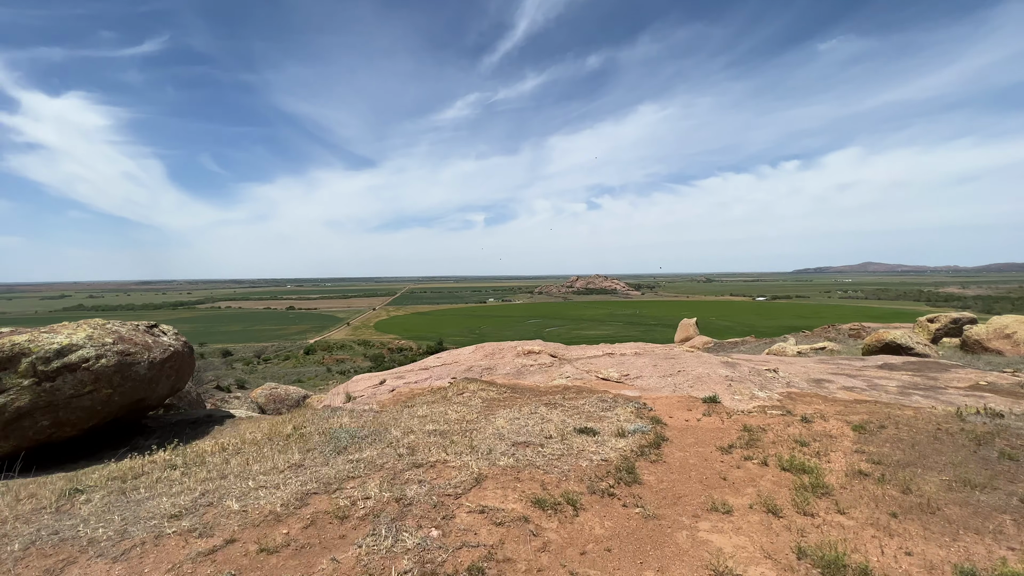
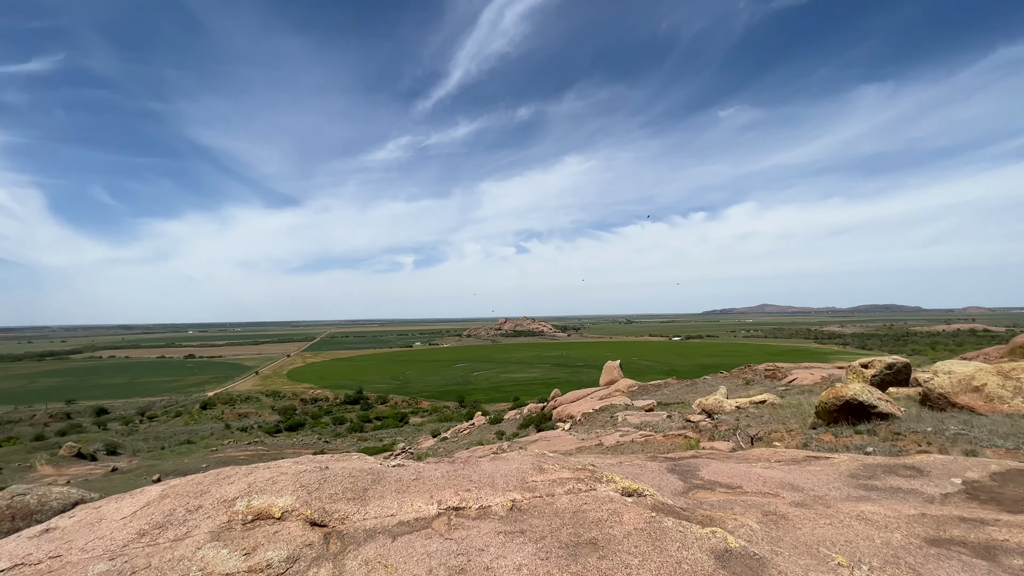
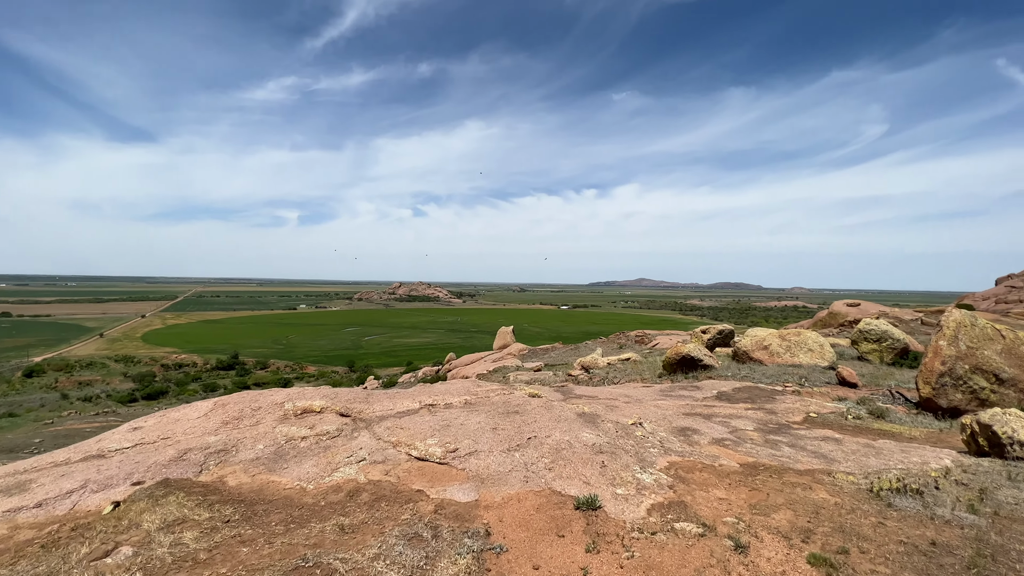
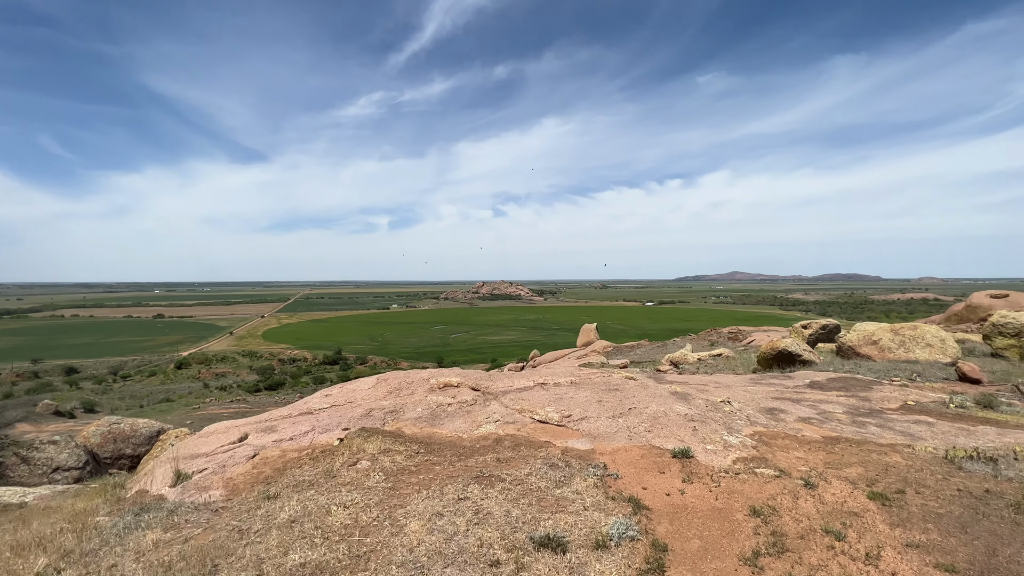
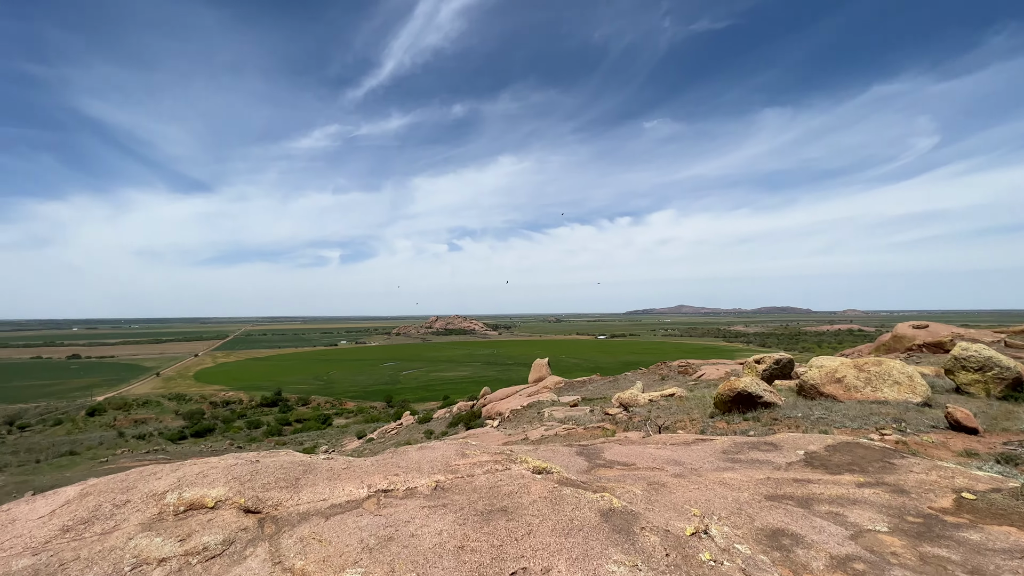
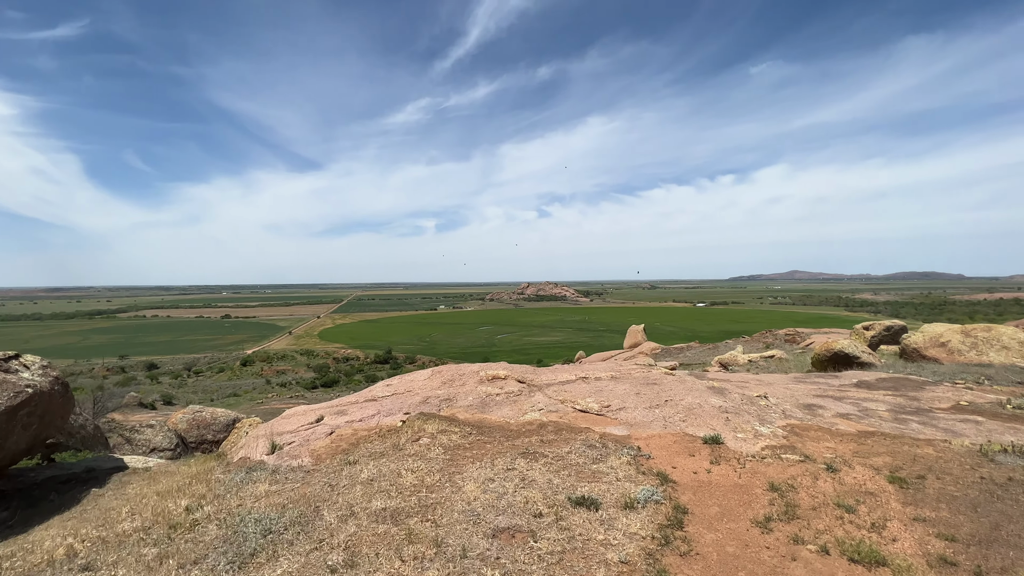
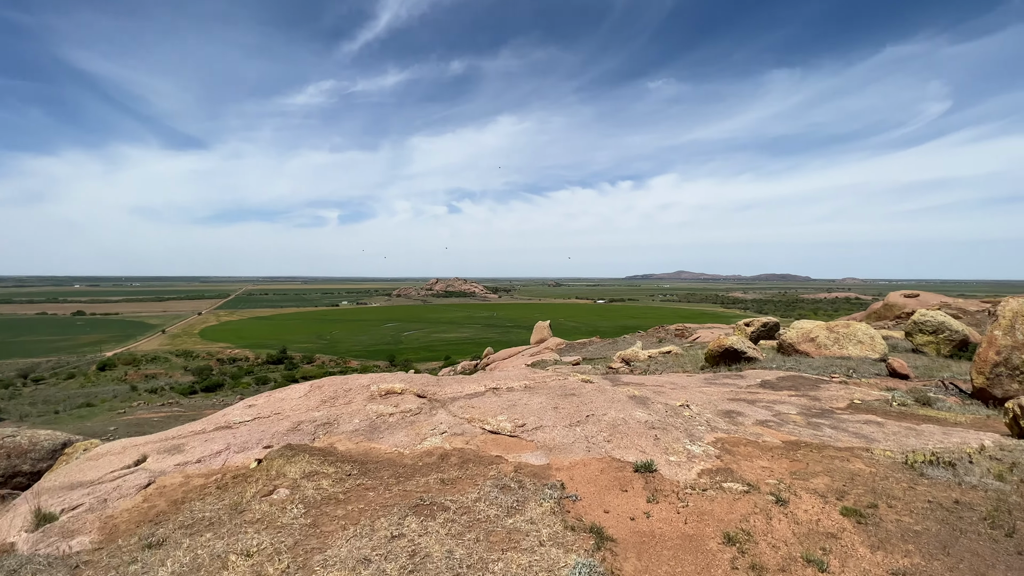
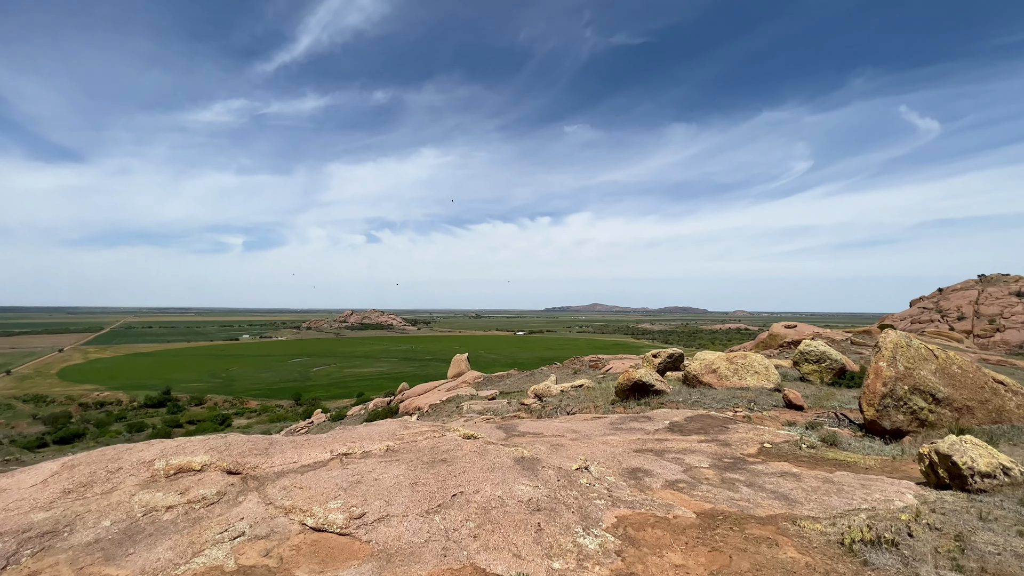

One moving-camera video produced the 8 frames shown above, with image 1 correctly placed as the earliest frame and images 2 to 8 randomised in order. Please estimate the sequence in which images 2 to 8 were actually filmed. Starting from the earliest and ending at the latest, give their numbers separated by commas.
6, 4, 7, 3, 8, 5, 2
